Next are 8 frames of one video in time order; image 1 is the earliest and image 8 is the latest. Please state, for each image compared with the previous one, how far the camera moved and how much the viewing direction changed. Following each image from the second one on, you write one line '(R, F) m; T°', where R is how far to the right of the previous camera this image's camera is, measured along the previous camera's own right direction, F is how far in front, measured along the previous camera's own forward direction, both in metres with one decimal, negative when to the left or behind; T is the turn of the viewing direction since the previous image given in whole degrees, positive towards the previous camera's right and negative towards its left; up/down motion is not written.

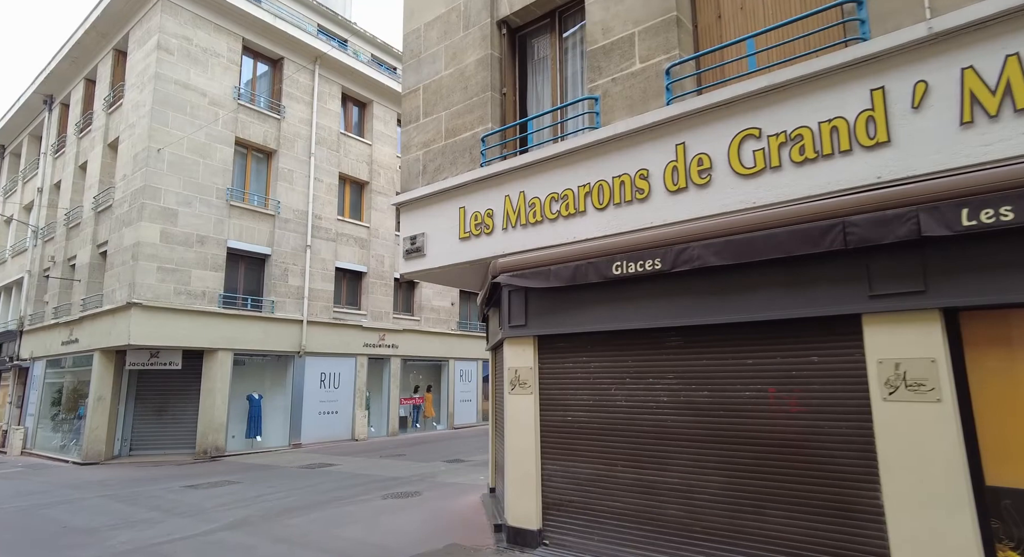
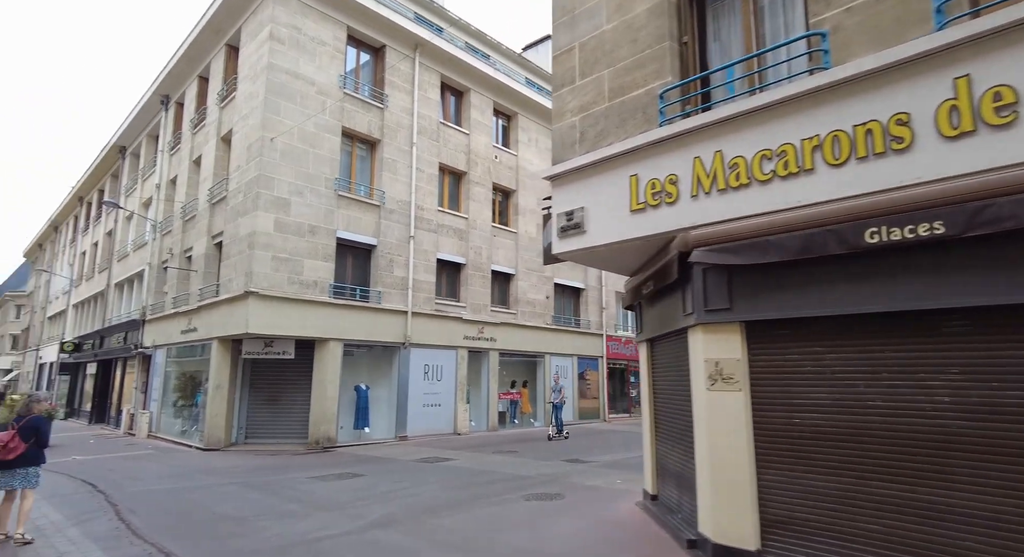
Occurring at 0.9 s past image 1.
(-1.2, +0.7) m; -7°
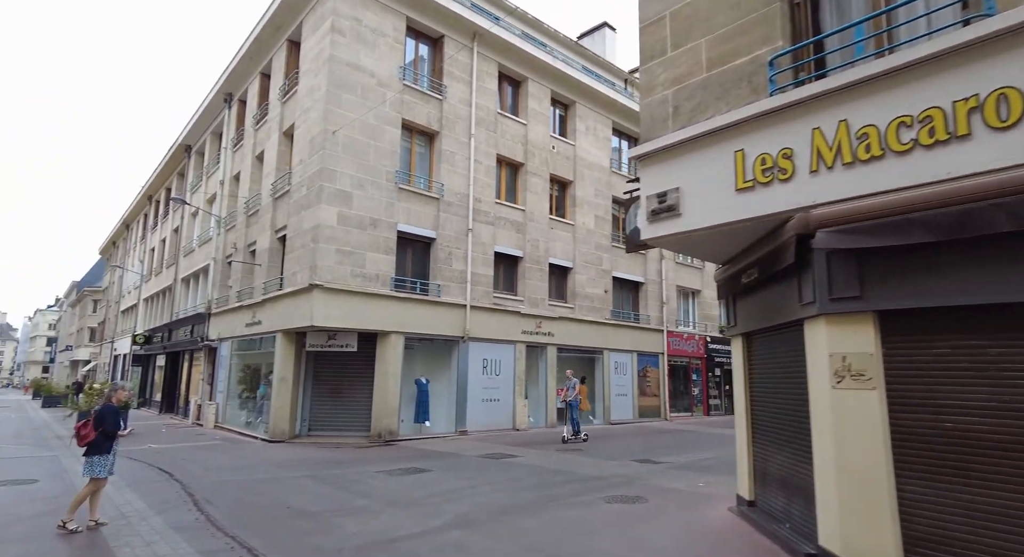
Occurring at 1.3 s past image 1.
(-0.4, +0.4) m; -4°
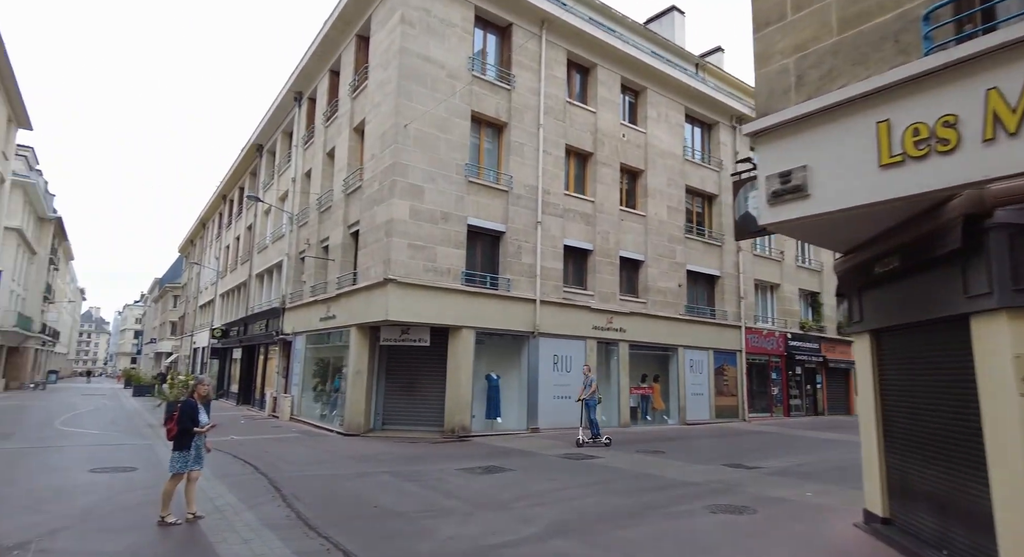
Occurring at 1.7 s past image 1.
(-0.5, +0.4) m; -5°
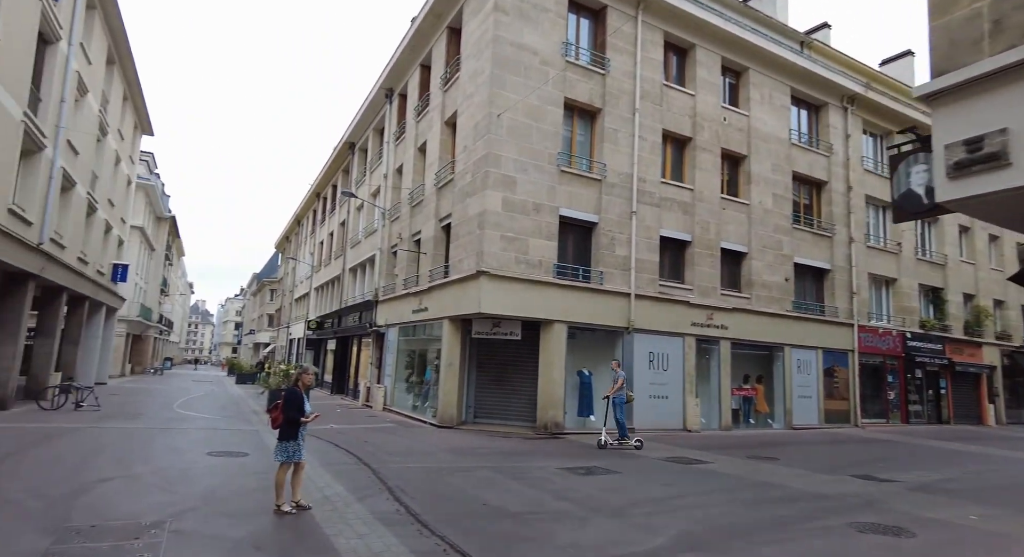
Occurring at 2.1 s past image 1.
(-0.5, +0.4) m; -8°
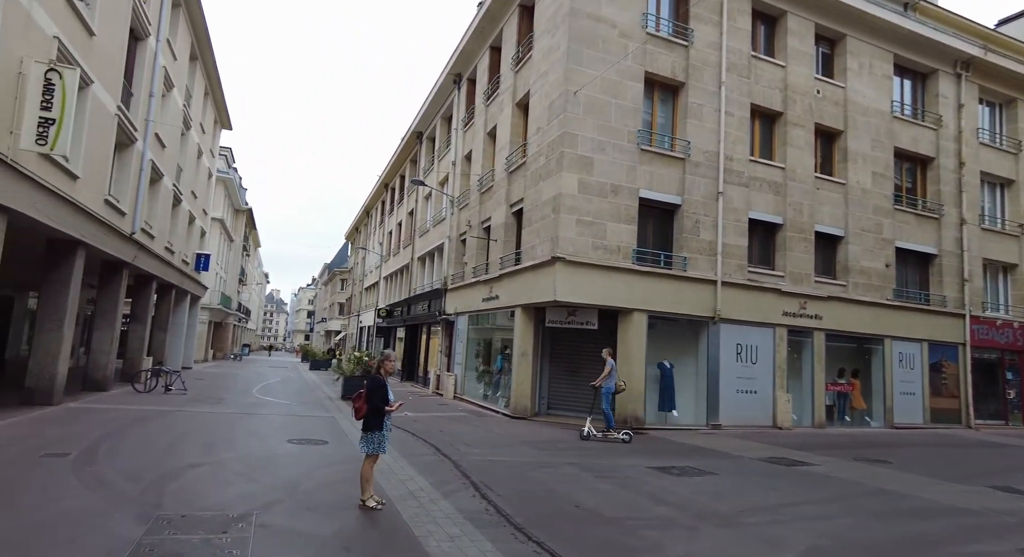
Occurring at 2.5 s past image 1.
(-0.4, +0.5) m; -6°
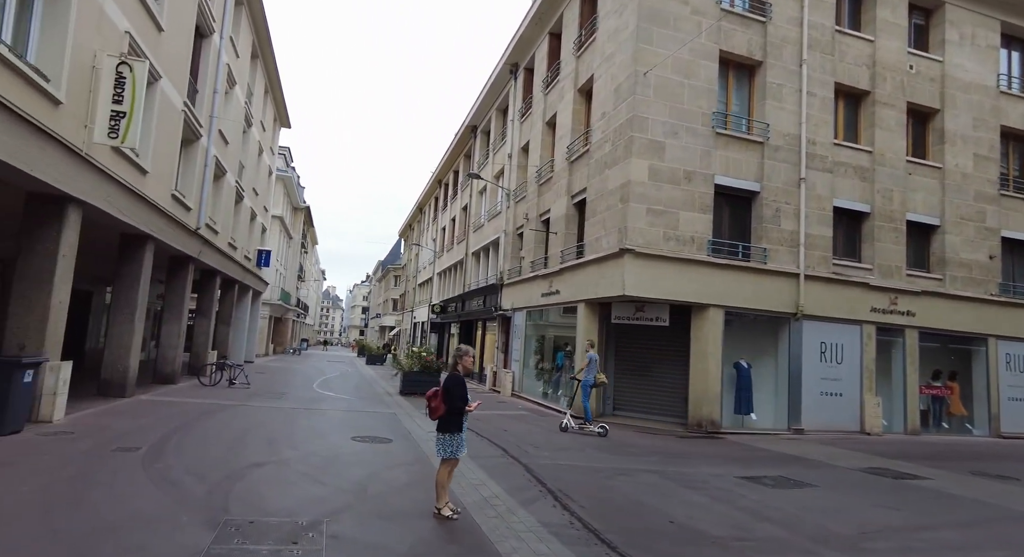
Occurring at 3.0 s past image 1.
(-0.4, +0.6) m; -5°
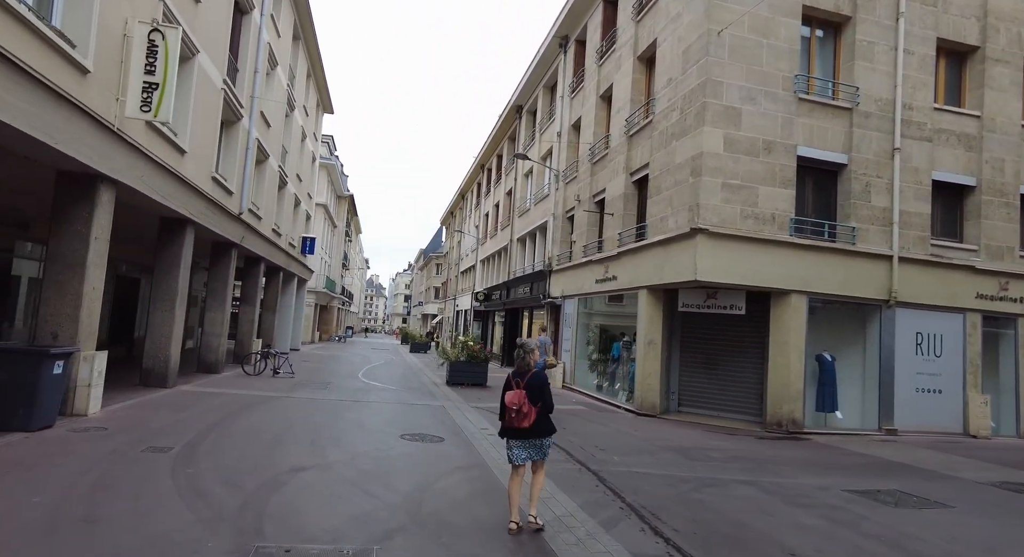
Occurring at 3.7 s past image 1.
(-0.4, +1.0) m; -4°
